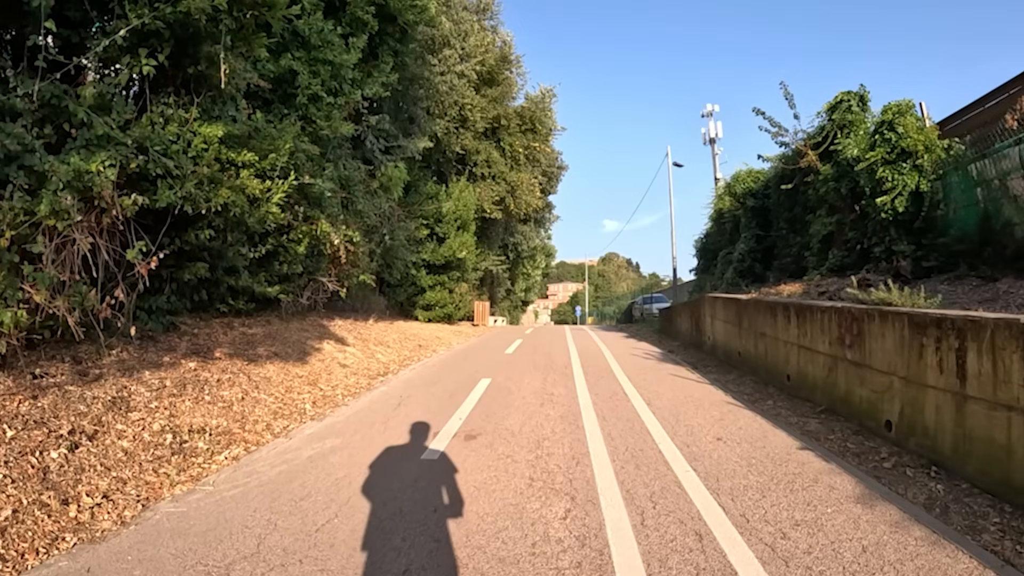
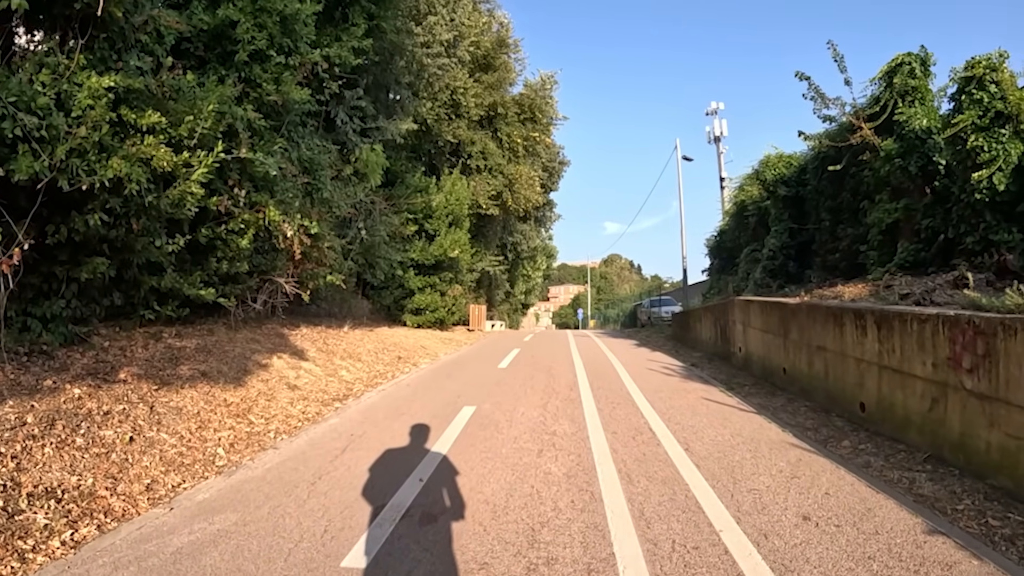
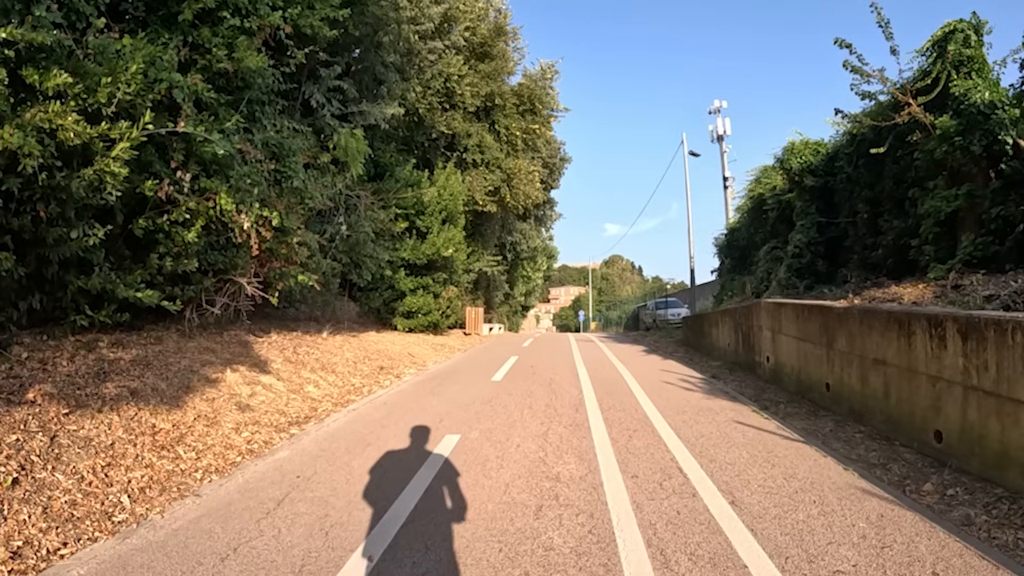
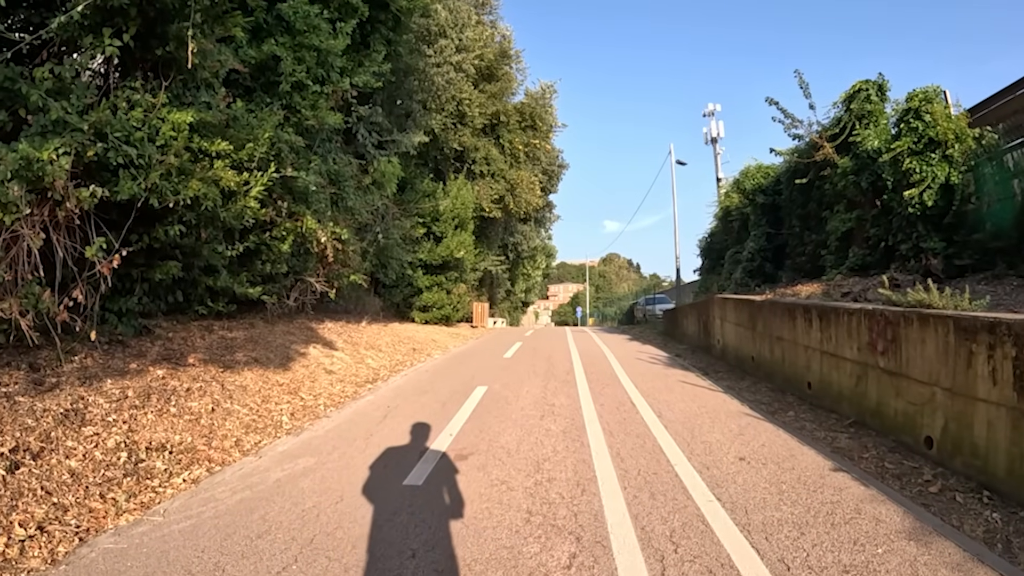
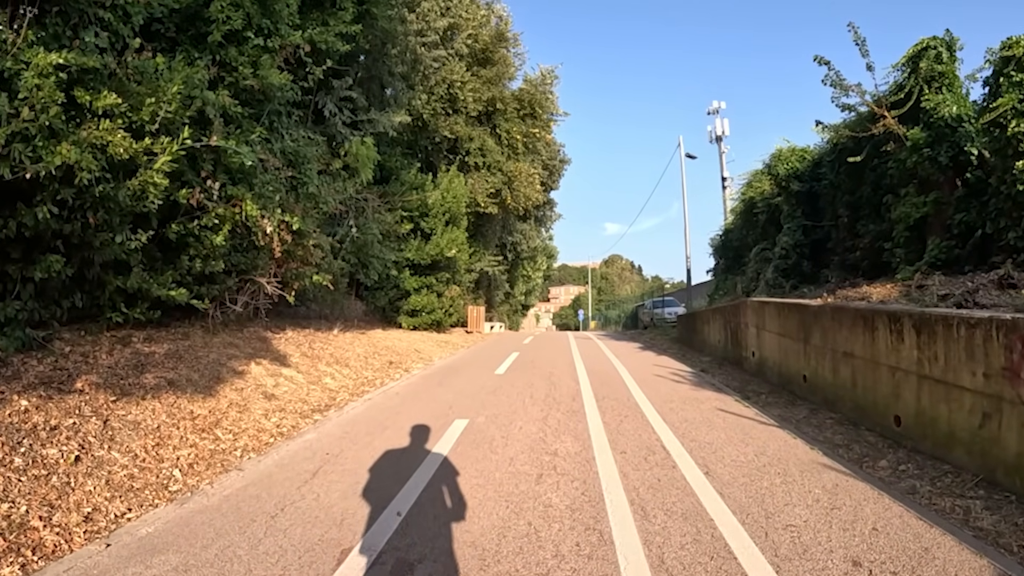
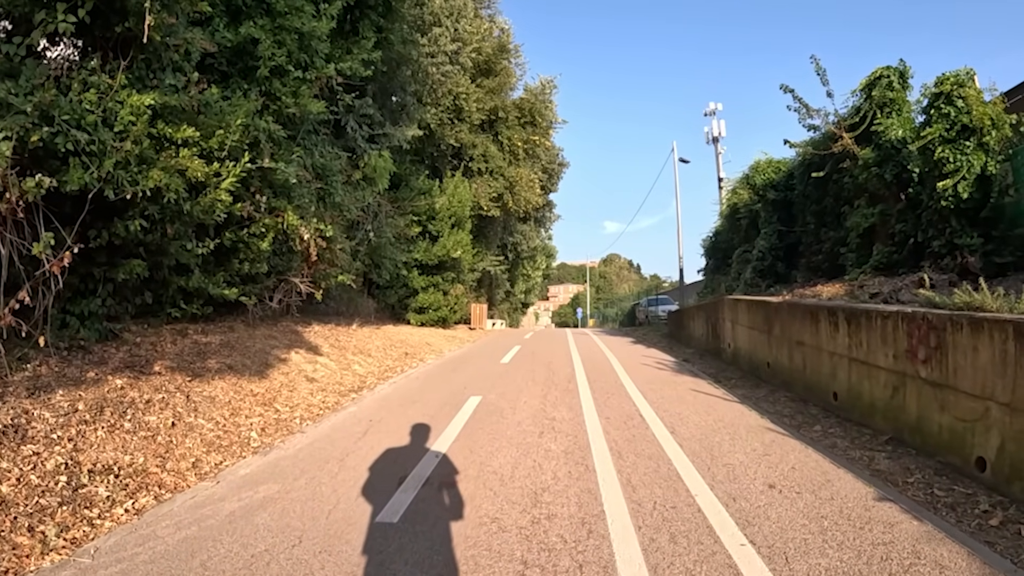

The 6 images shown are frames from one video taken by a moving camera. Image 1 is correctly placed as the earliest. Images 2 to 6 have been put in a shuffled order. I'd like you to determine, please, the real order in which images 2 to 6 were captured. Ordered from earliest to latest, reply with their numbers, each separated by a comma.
4, 6, 2, 5, 3
